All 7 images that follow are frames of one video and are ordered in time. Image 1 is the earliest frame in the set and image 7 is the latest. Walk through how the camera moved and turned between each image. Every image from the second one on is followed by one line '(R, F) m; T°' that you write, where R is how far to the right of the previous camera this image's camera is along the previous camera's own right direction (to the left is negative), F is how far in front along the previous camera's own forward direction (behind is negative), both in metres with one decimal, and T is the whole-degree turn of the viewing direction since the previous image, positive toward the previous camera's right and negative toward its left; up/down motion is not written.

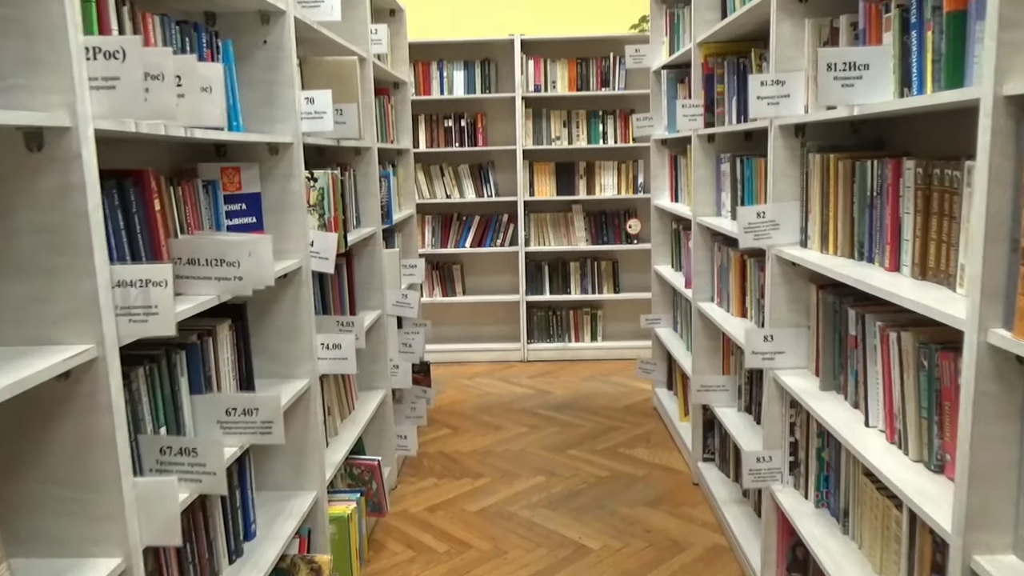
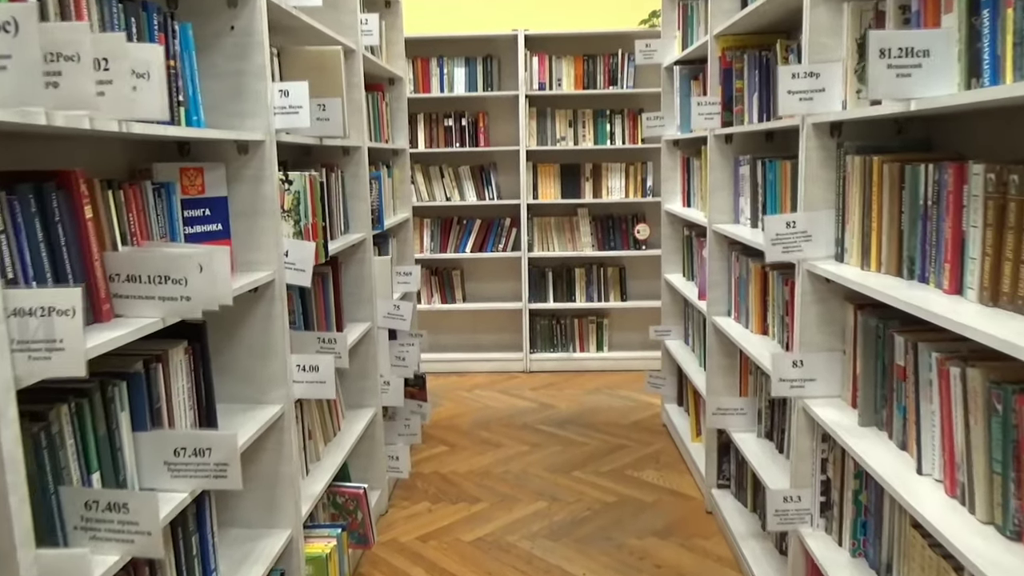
(0.0, +0.2) m; 0°
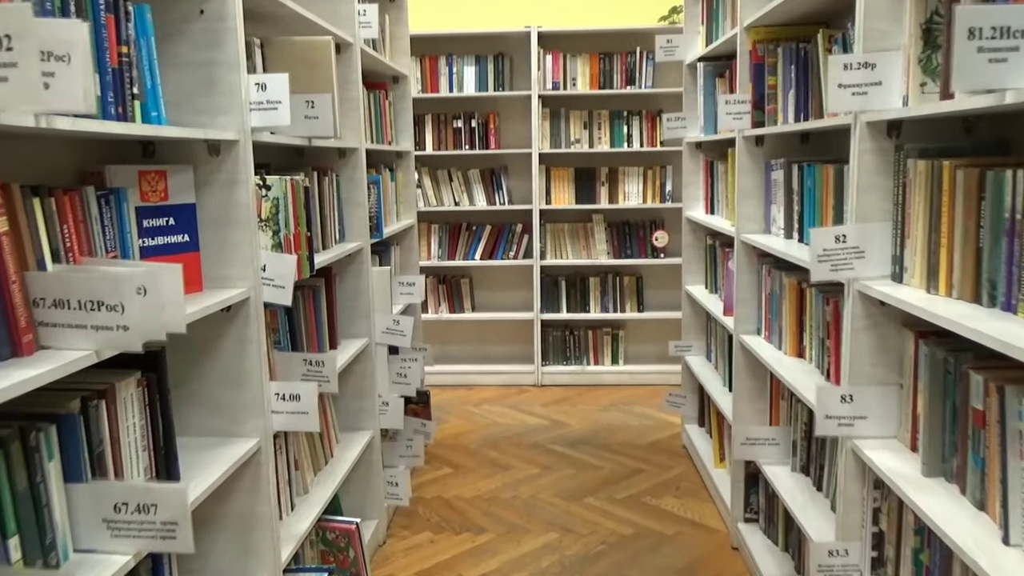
(0.0, +0.2) m; -1°
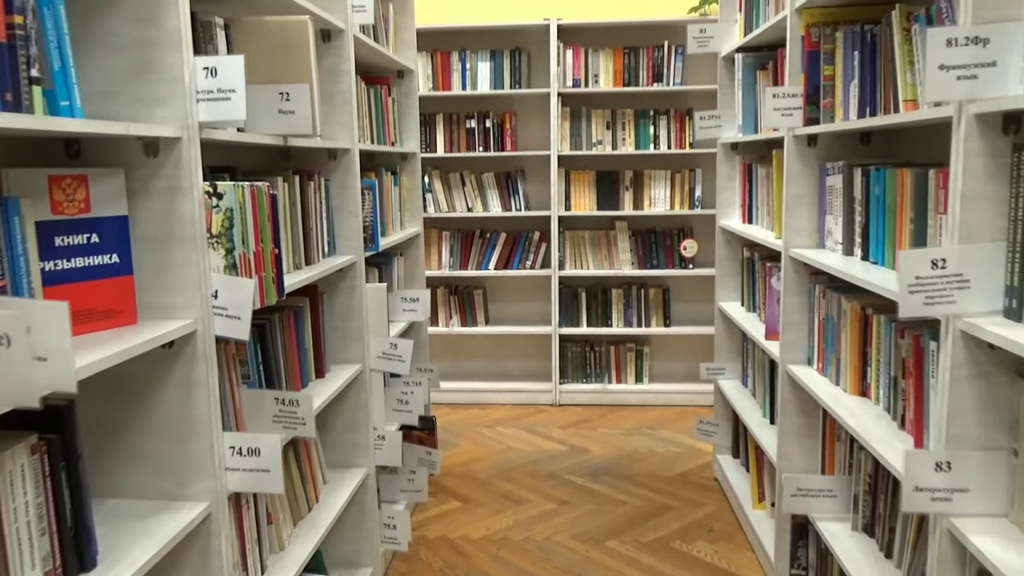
(0.0, +0.3) m; -1°
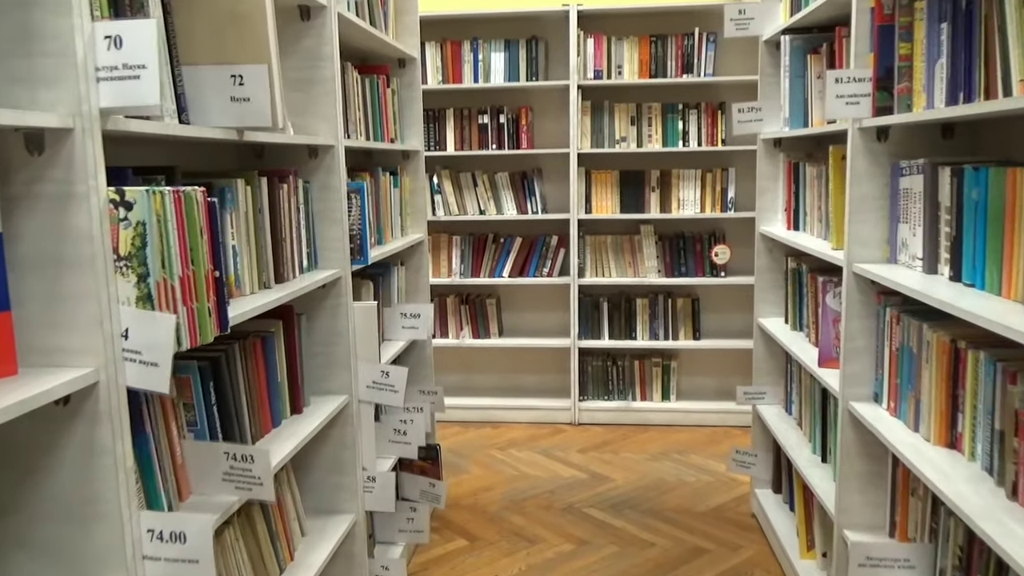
(0.0, +0.3) m; -1°
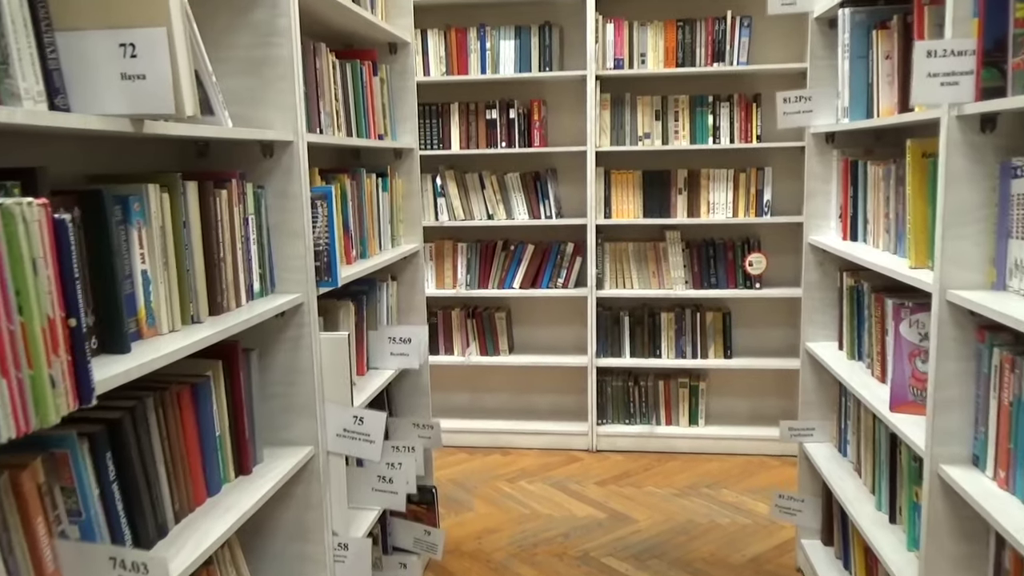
(0.0, +0.4) m; -1°
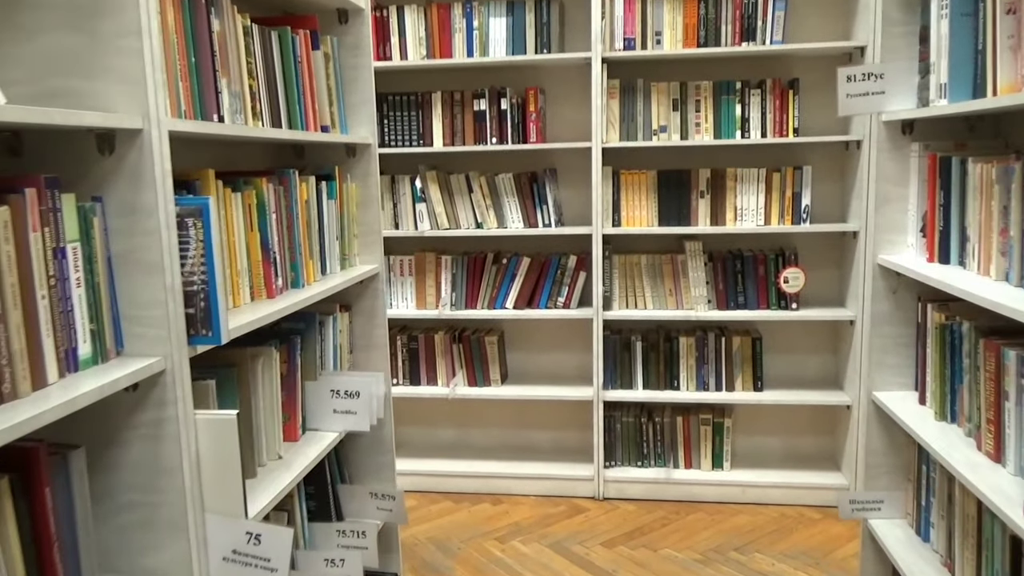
(+0.1, +0.6) m; -1°
